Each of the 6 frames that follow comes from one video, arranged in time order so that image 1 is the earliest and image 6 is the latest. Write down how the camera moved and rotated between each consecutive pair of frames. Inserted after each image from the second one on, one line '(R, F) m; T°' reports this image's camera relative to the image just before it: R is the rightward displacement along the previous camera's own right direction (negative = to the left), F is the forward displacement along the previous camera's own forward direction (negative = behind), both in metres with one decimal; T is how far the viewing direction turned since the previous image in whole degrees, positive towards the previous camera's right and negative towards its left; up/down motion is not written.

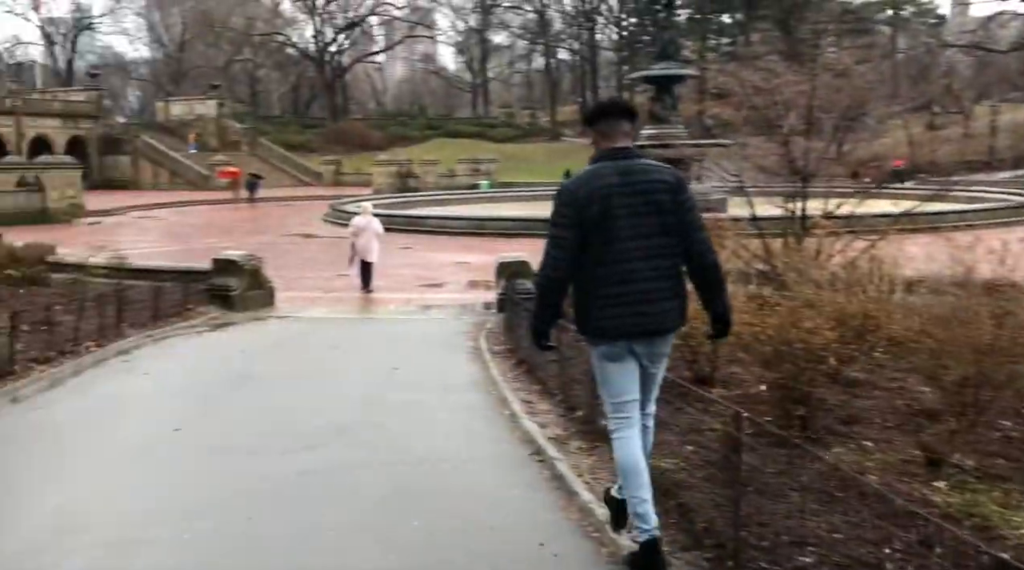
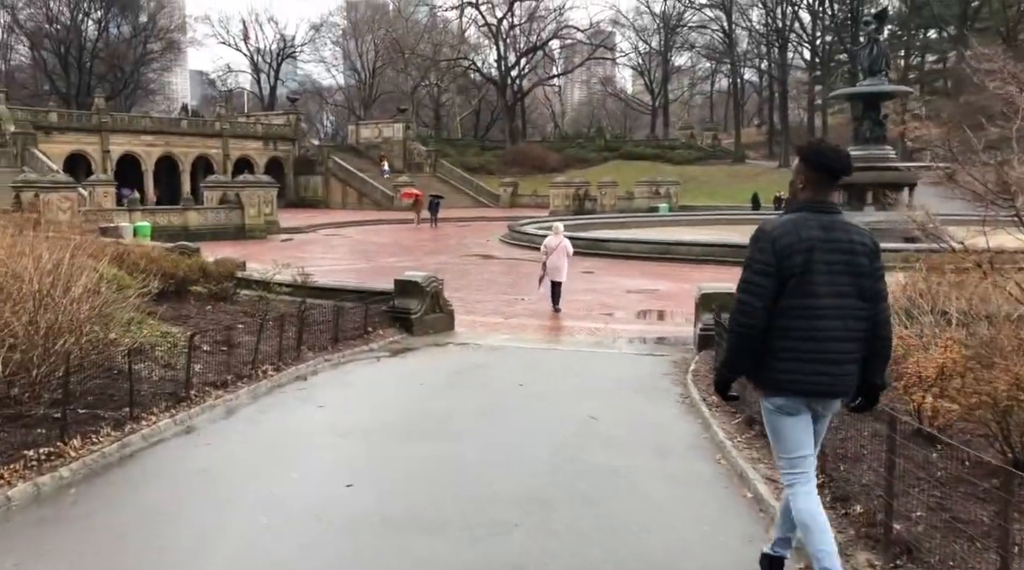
(-0.4, +1.2) m; -11°
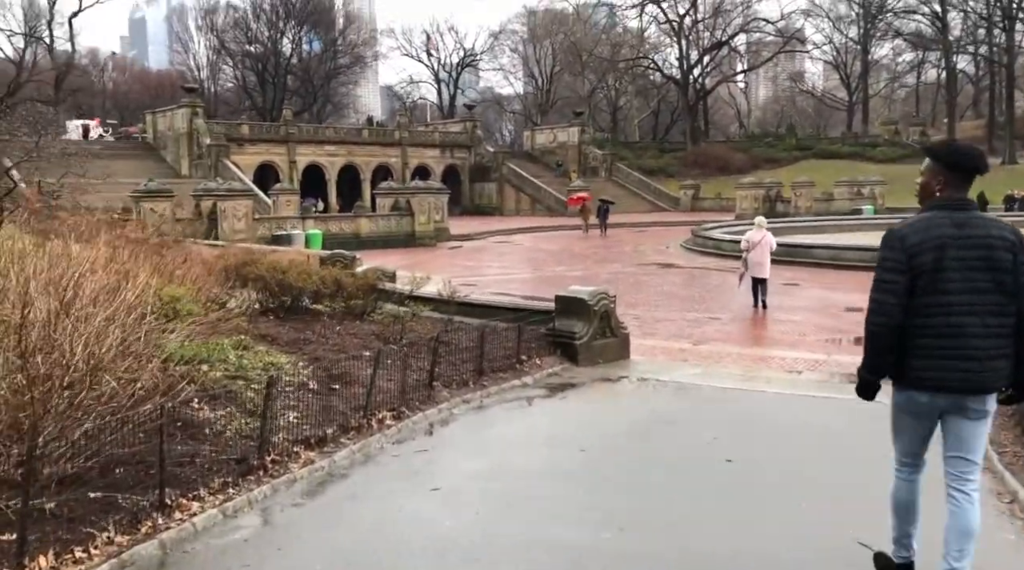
(-0.2, +2.6) m; -11°
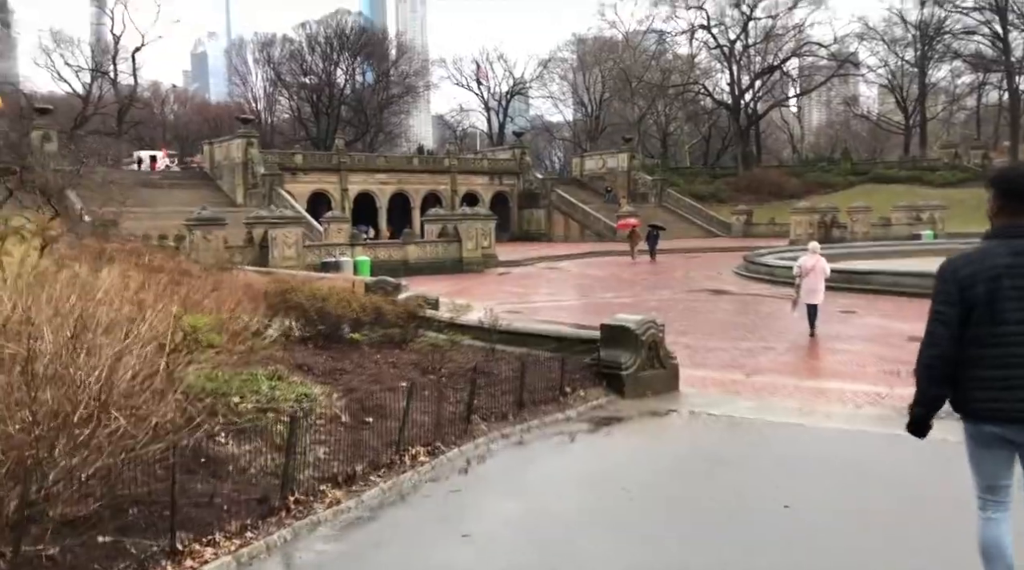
(+0.1, +0.4) m; -3°
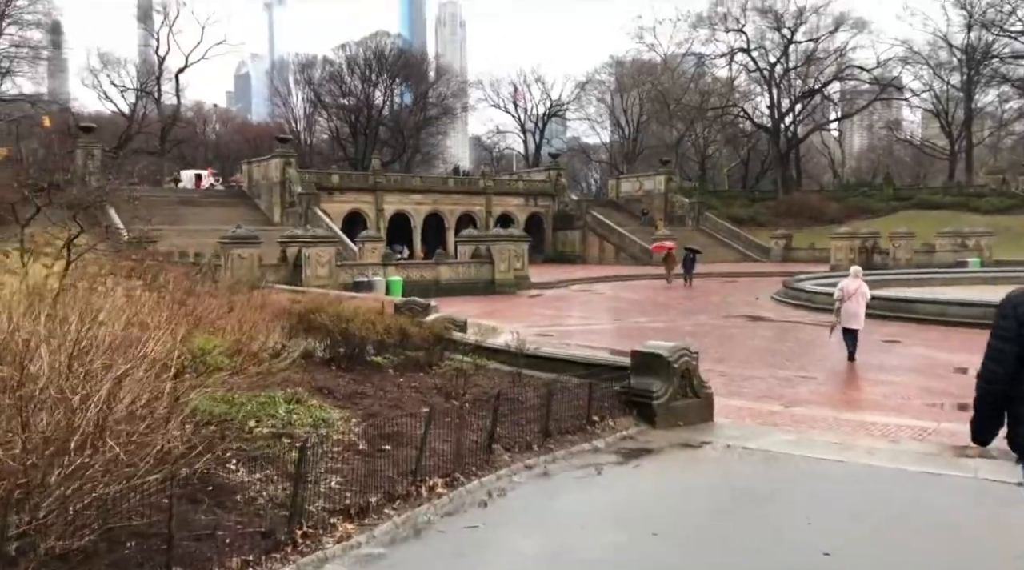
(+0.1, +0.3) m; -2°
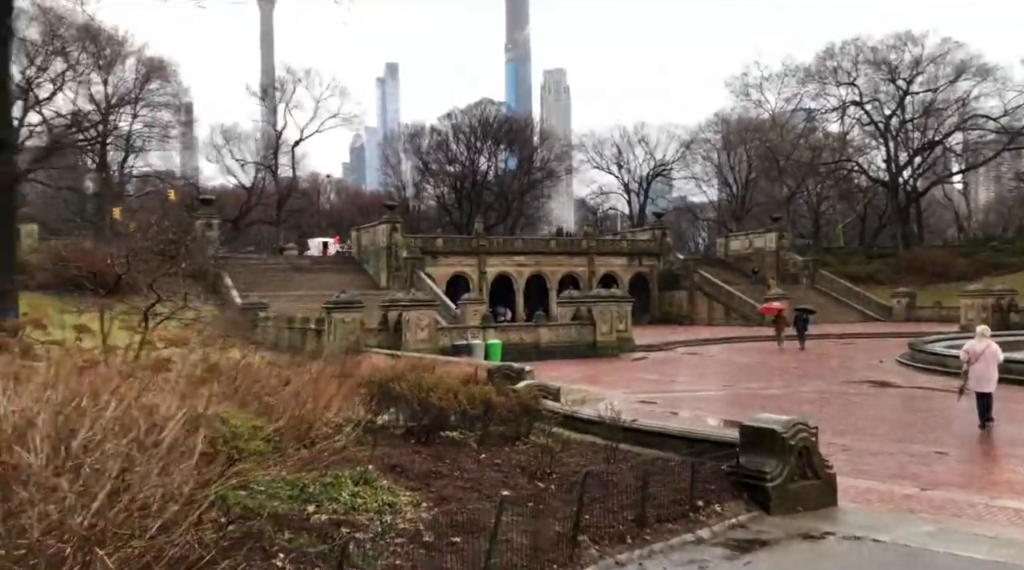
(+0.2, +0.9) m; -7°
